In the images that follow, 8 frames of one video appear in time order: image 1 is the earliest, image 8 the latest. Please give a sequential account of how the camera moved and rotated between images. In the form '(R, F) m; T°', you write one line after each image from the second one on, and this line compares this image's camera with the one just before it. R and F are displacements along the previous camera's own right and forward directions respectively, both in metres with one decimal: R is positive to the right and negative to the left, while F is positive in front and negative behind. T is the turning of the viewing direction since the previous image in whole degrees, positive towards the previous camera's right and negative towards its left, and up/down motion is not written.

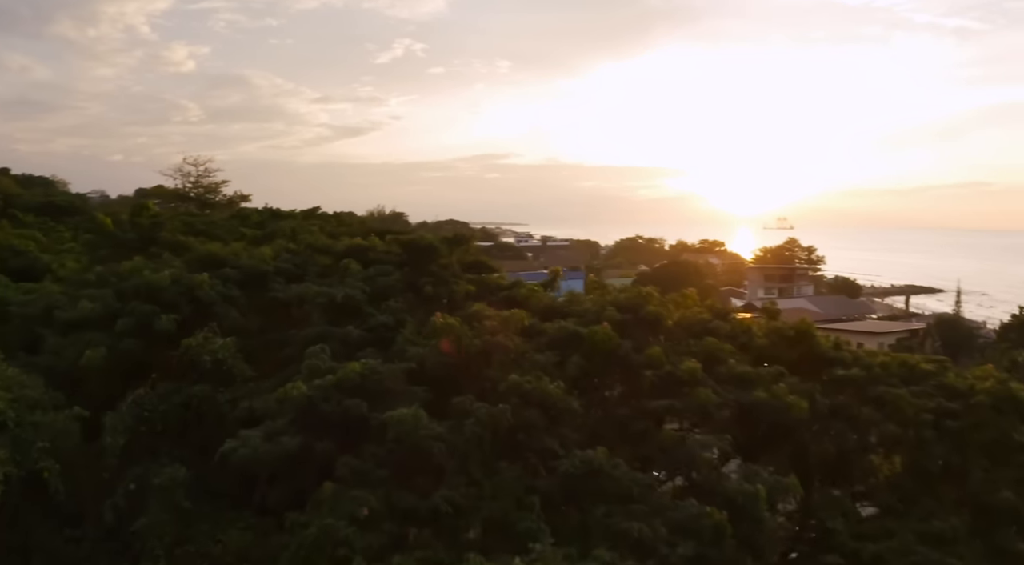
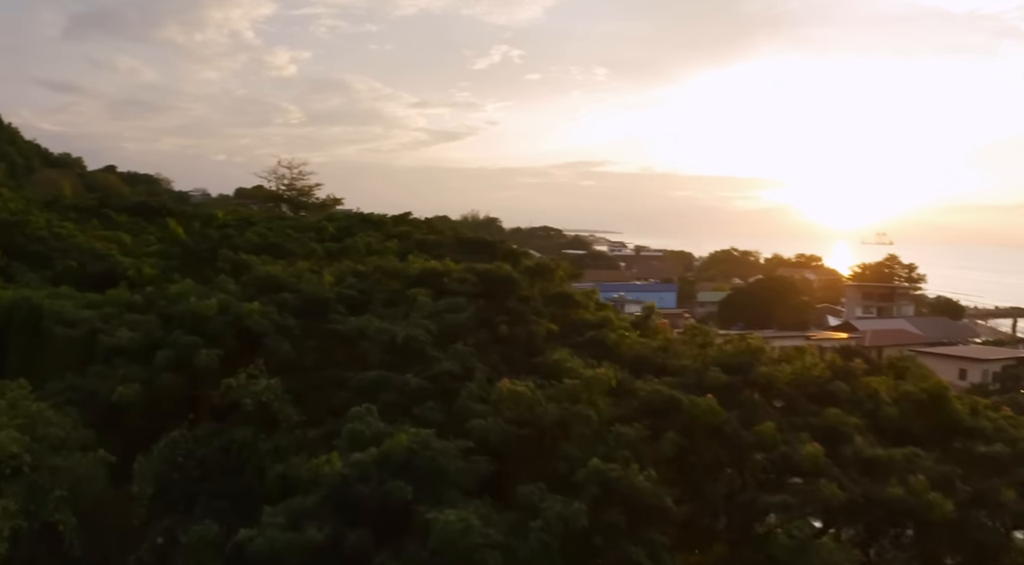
(0.0, +0.9) m; -6°
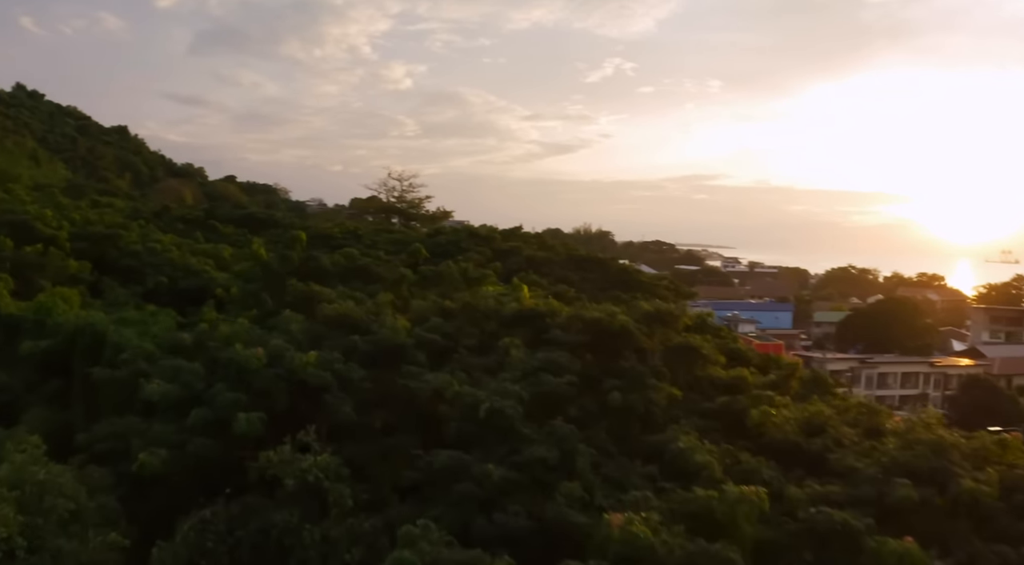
(0.0, +1.2) m; -7°
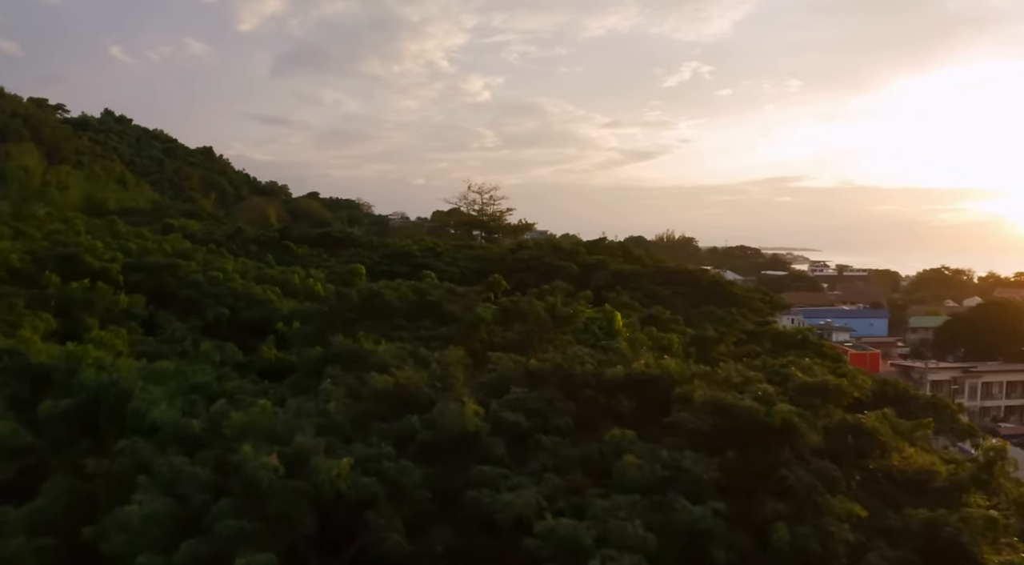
(-0.1, +1.4) m; -6°
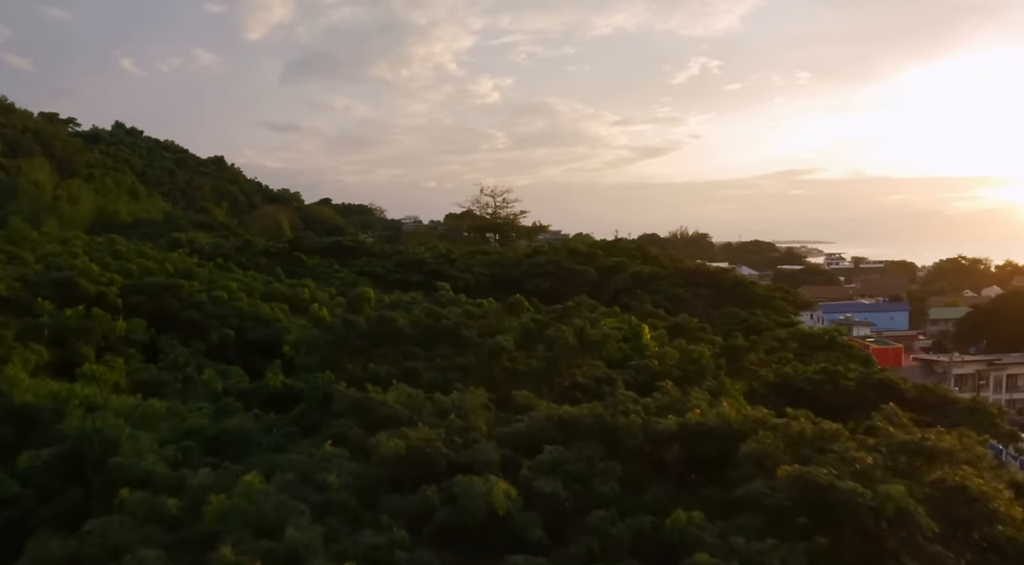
(-0.1, +0.7) m; -1°
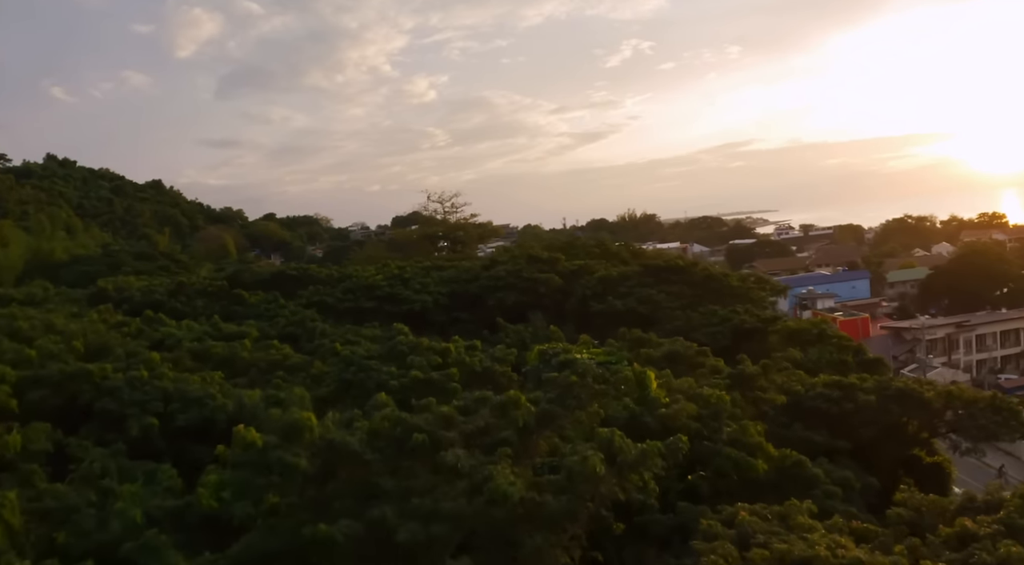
(-0.2, +1.9) m; +3°
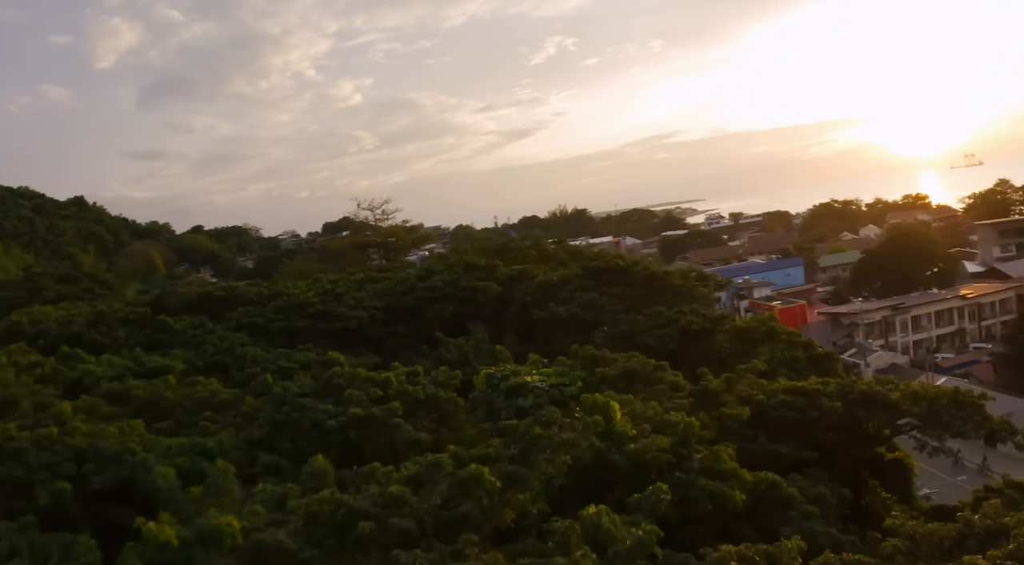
(-0.1, +0.9) m; +4°
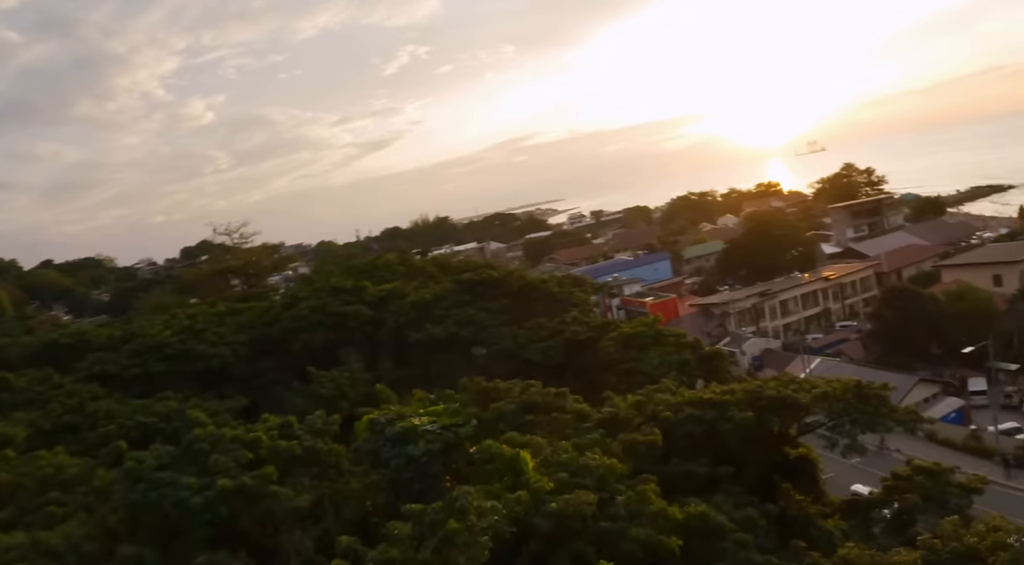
(-0.1, +1.3) m; +9°
